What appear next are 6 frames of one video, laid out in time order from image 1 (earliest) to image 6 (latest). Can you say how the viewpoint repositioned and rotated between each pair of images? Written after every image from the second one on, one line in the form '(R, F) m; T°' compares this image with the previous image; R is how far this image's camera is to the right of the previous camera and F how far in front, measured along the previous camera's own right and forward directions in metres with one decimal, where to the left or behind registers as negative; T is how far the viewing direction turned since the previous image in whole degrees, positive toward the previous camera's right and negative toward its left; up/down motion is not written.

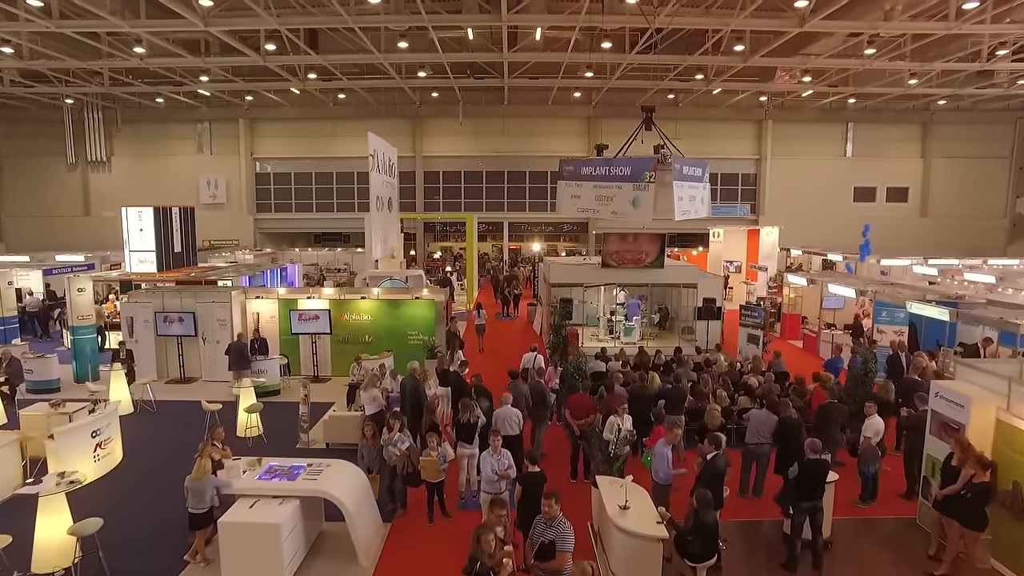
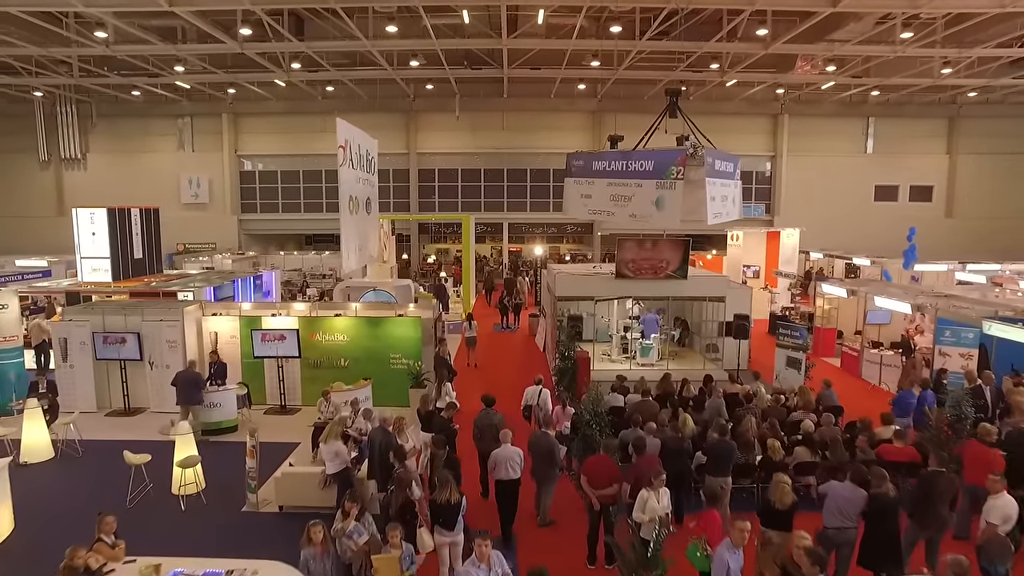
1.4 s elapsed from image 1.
(0.0, +1.6) m; 0°
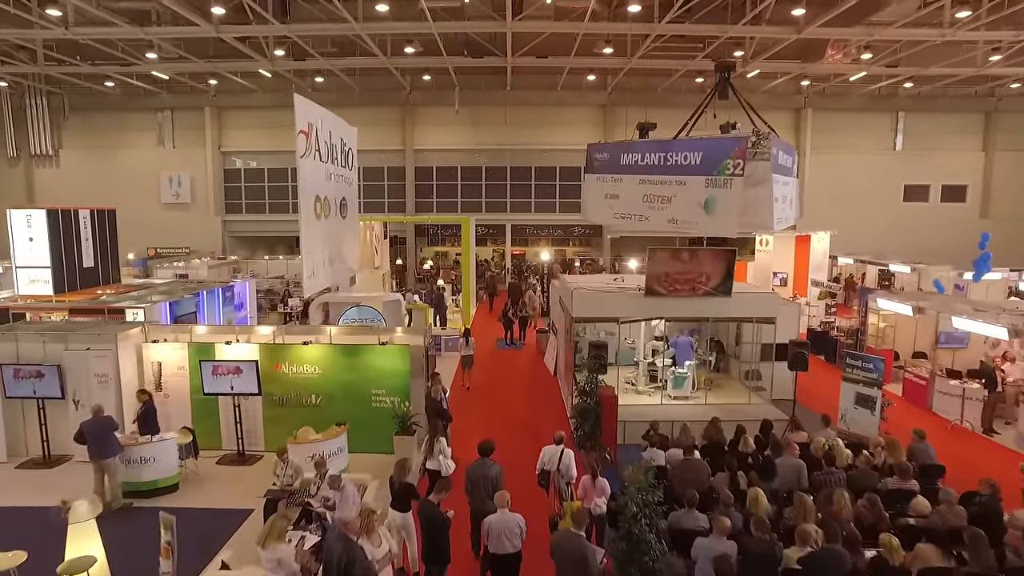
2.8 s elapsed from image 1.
(-0.1, +1.7) m; 0°
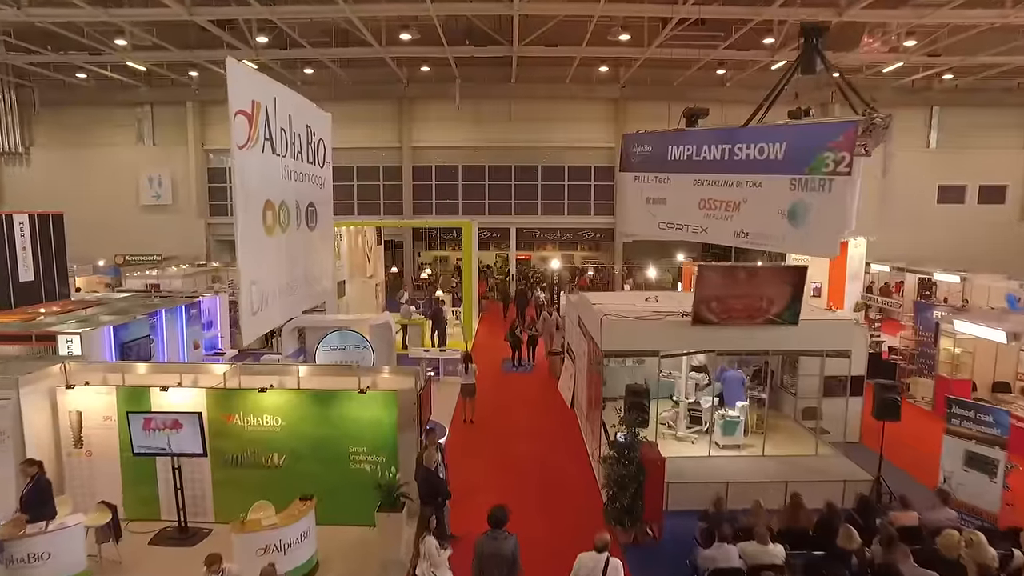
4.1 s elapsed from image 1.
(-0.1, +1.7) m; 0°
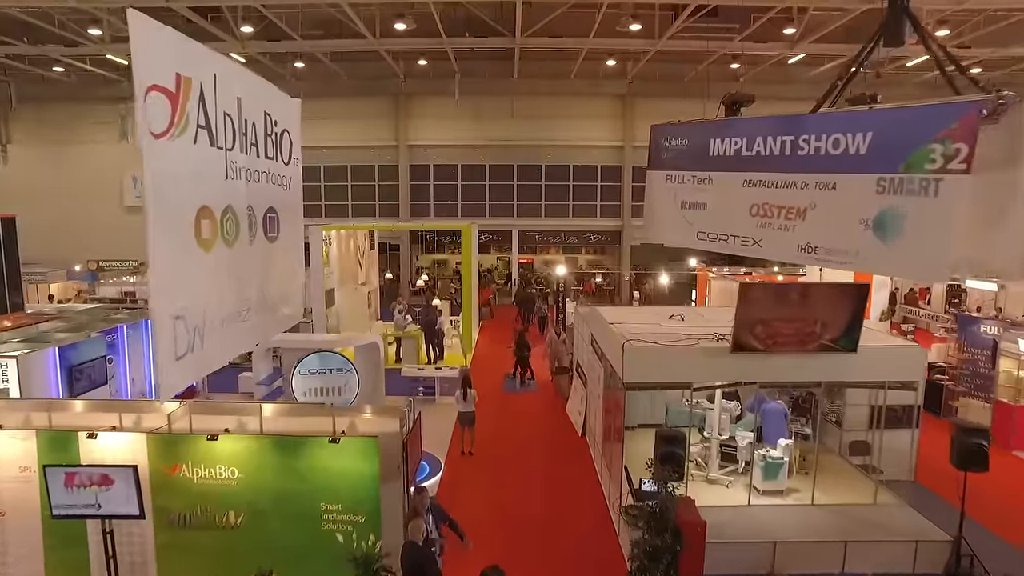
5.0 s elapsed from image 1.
(0.0, +1.1) m; 0°
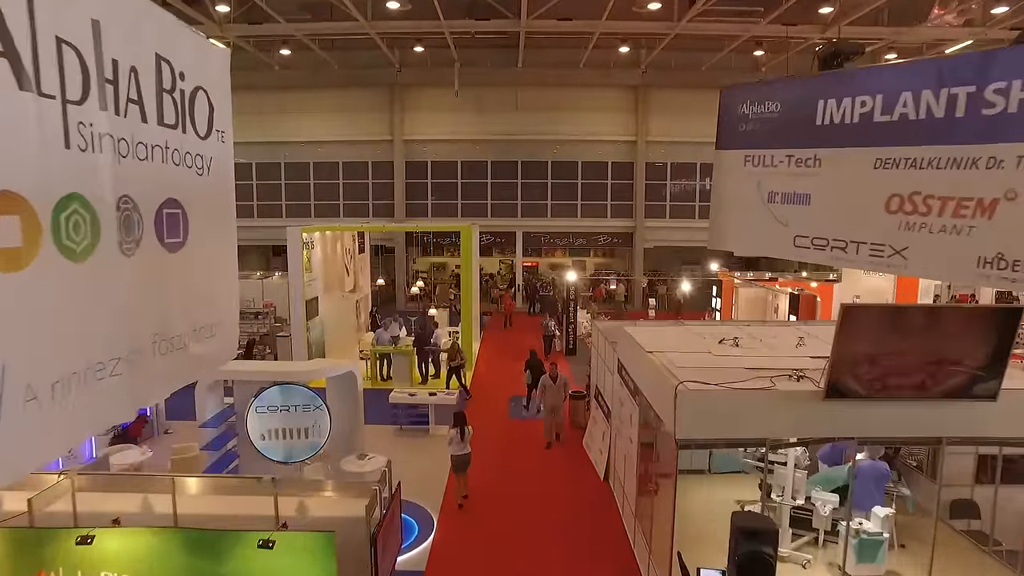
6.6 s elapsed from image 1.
(-0.1, +1.5) m; 0°
